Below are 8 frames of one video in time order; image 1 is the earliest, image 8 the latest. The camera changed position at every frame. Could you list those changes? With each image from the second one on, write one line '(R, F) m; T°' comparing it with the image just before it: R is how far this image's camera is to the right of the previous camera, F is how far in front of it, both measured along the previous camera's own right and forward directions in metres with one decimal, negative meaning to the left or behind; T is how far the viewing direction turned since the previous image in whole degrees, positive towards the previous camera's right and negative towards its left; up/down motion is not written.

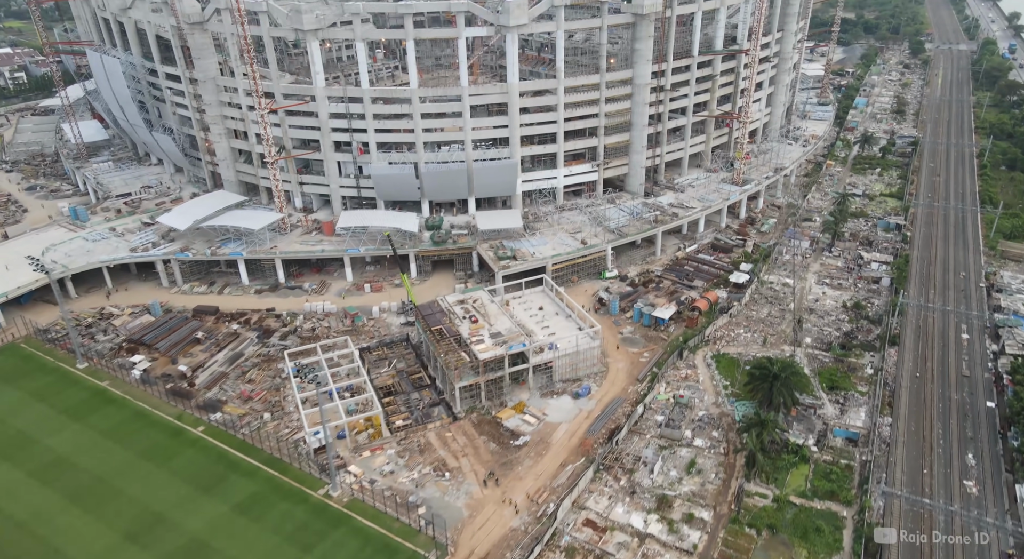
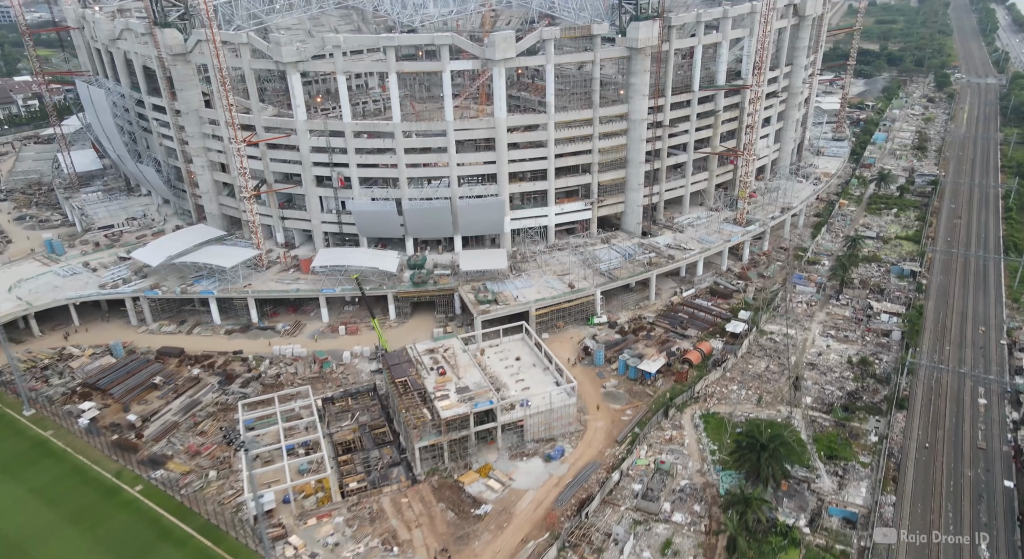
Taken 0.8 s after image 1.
(+4.5, +4.1) m; -2°
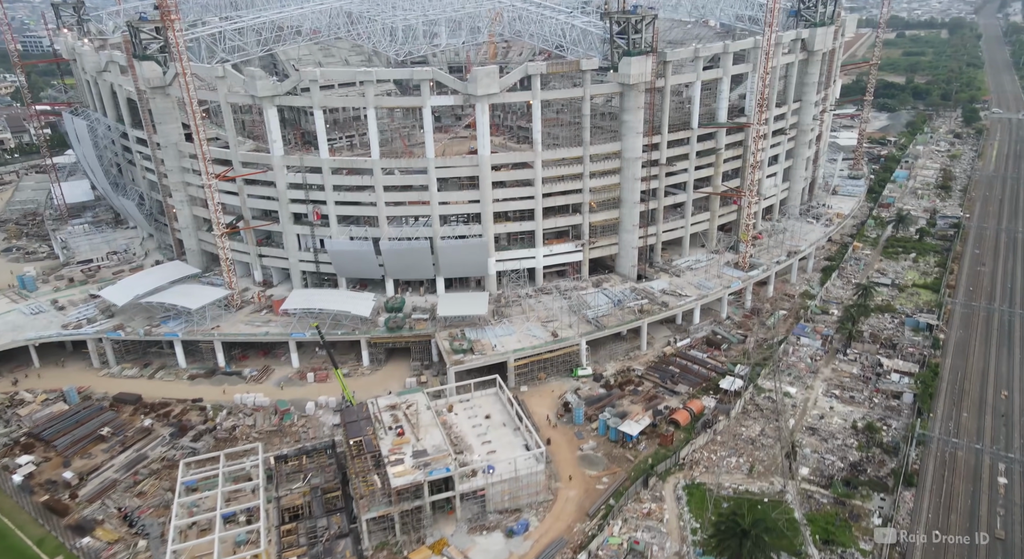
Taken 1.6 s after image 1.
(+4.7, +4.4) m; -2°
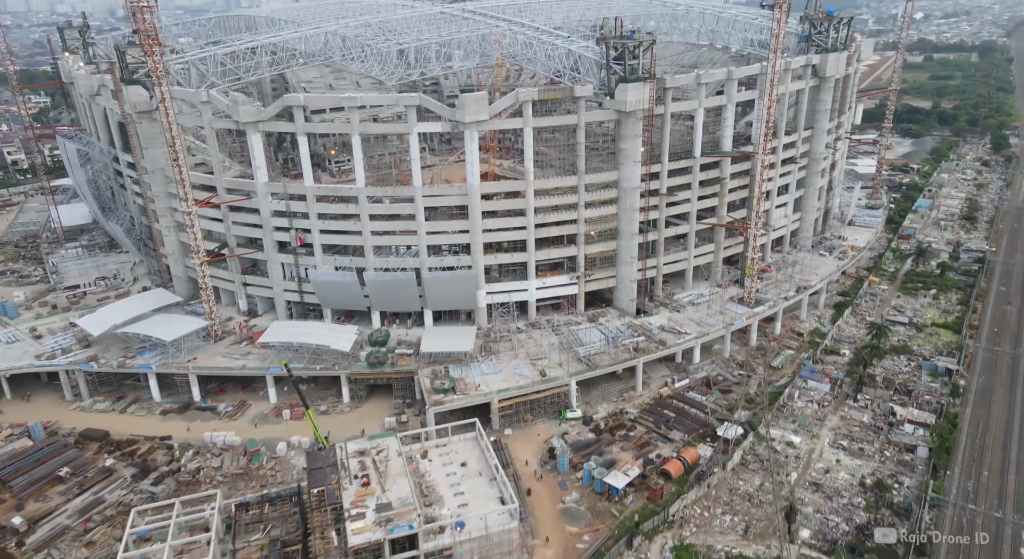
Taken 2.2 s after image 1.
(+3.5, +3.4) m; -2°
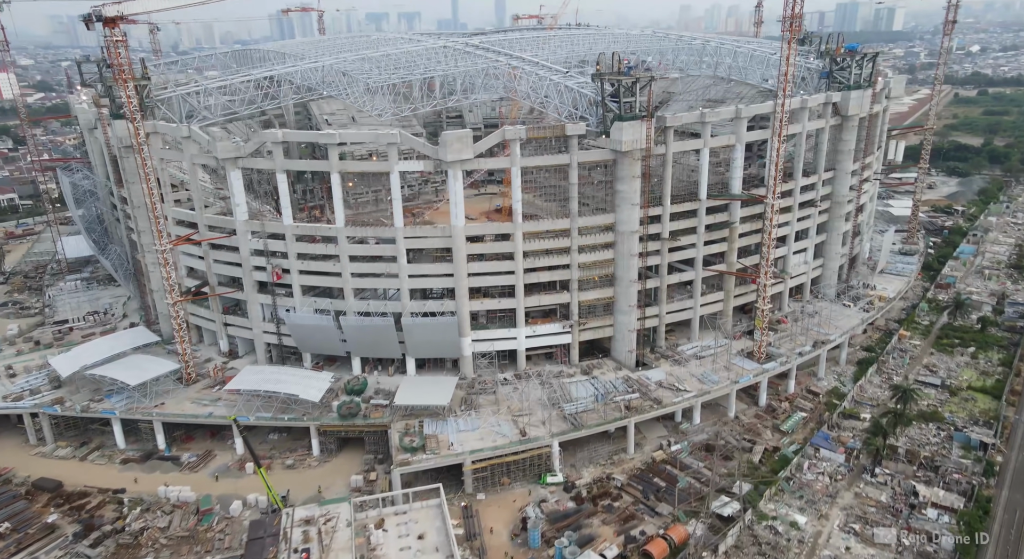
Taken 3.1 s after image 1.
(+5.5, +4.7) m; -4°
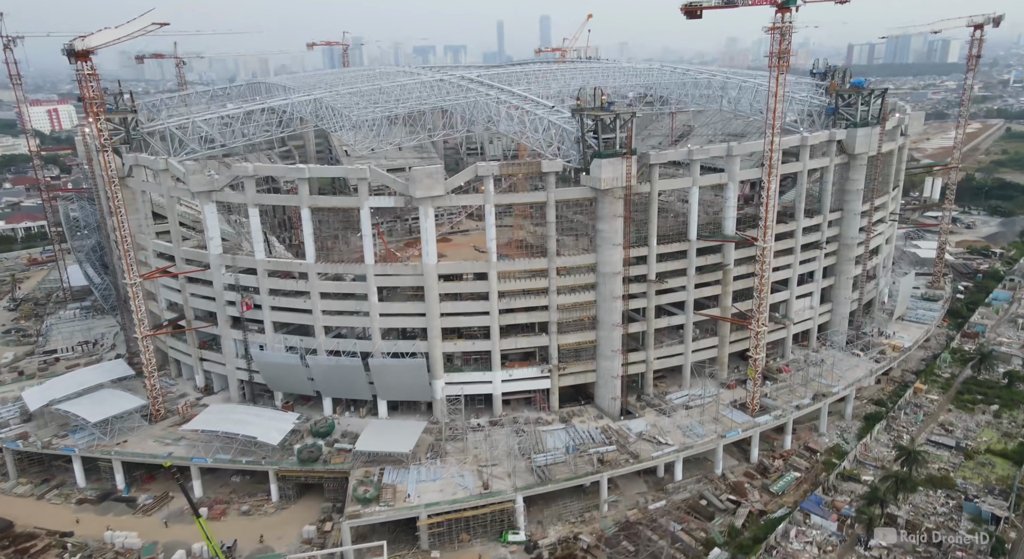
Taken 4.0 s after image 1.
(+6.5, +3.0) m; -3°
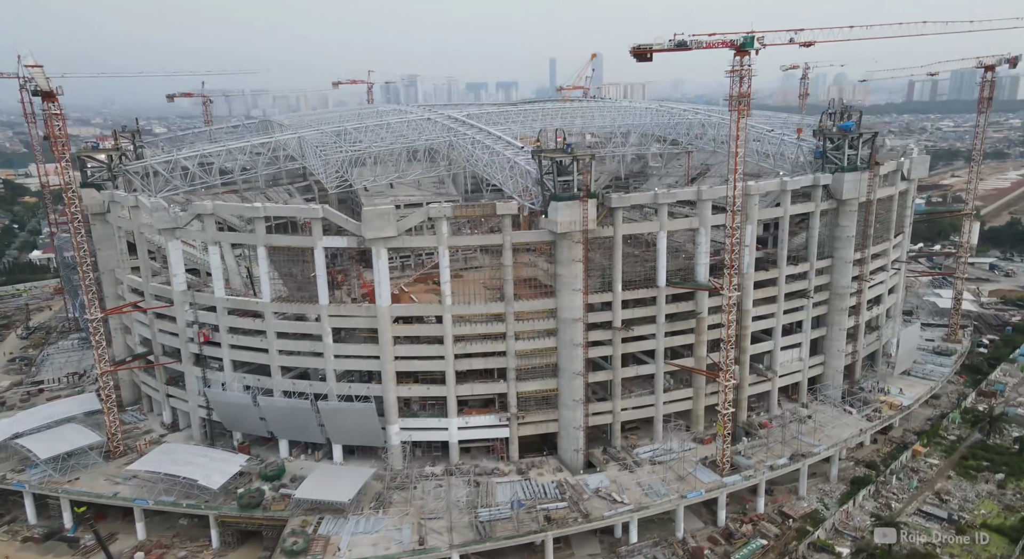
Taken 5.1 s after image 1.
(+8.7, +2.1) m; -4°
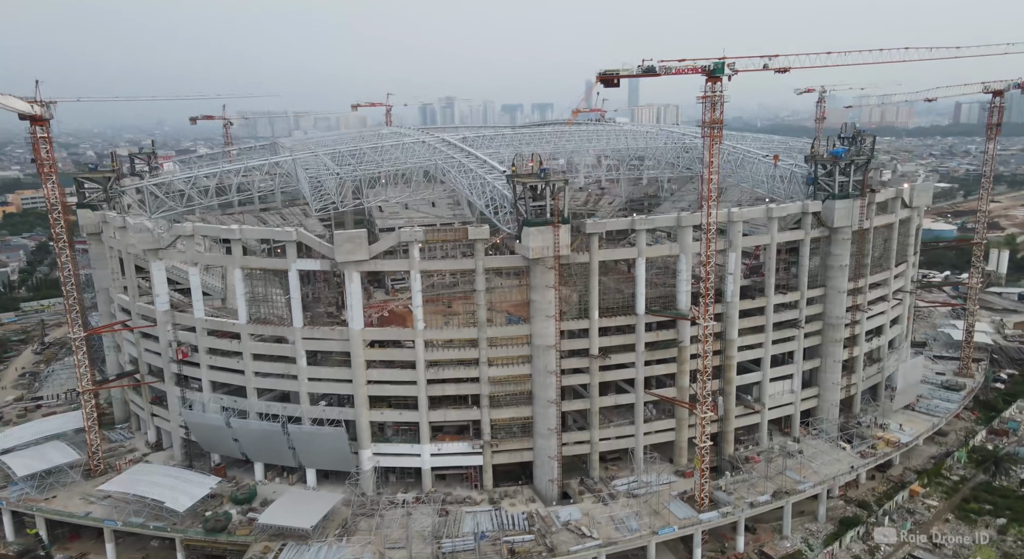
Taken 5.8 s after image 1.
(+5.6, +0.9) m; -3°
